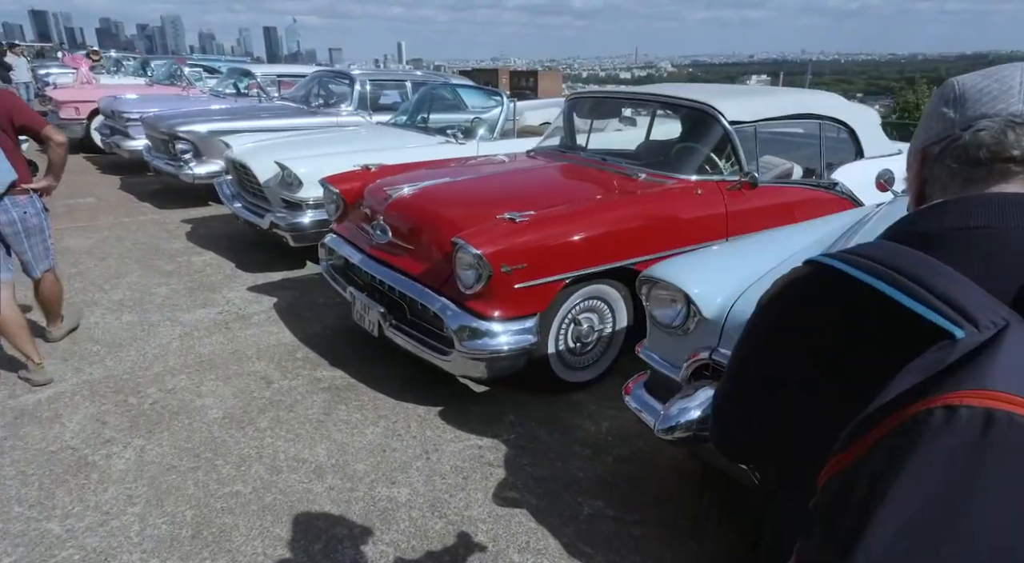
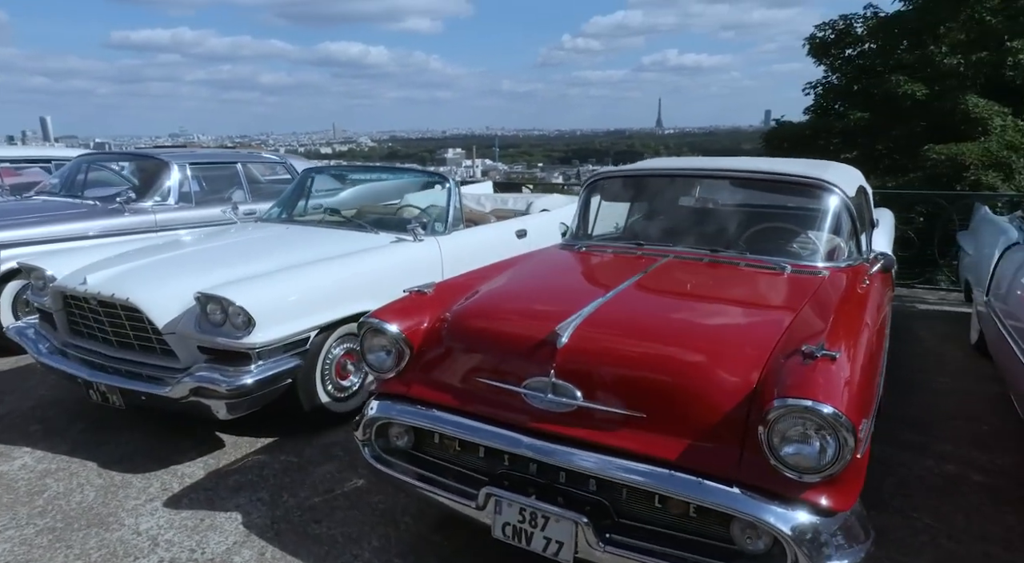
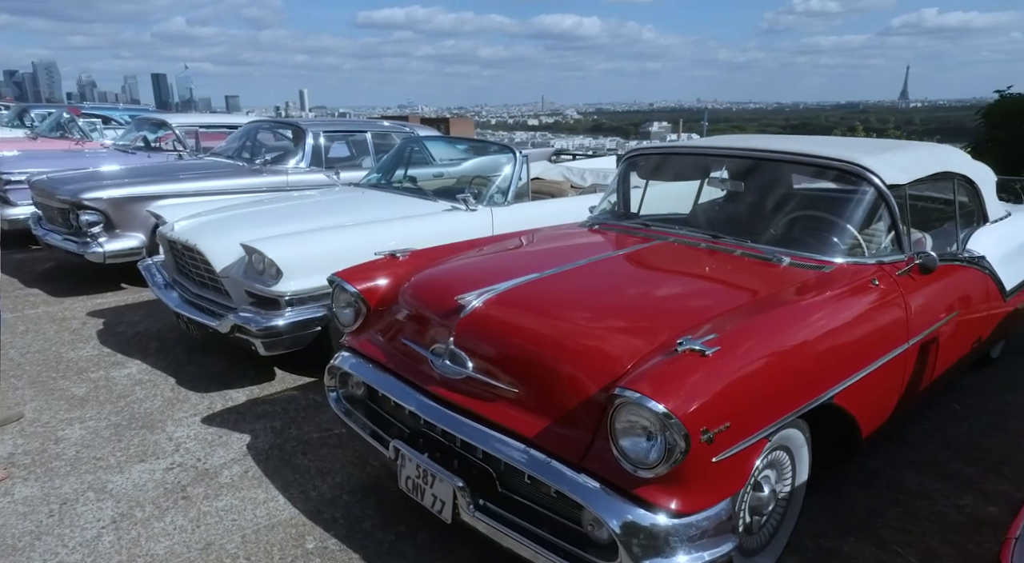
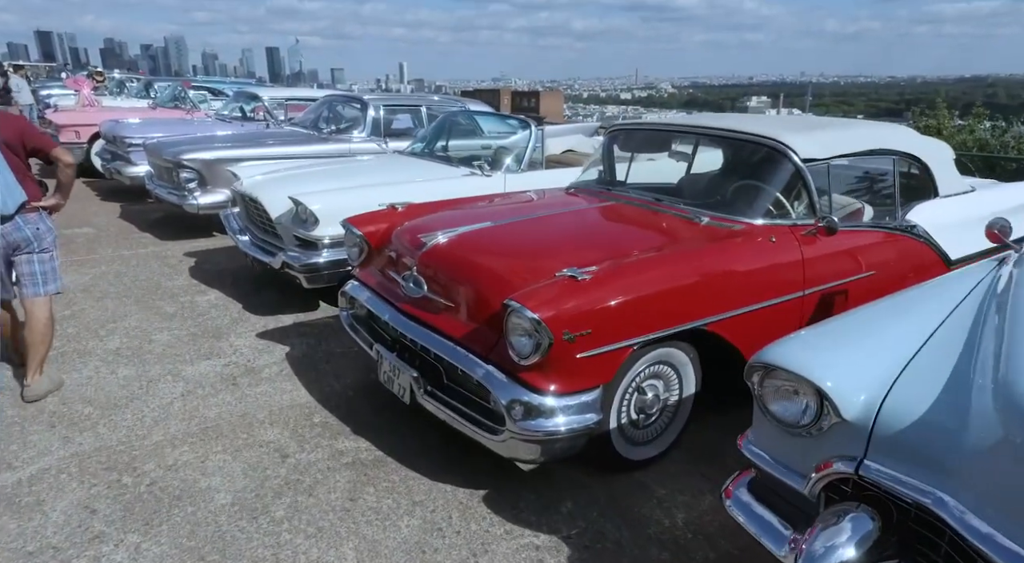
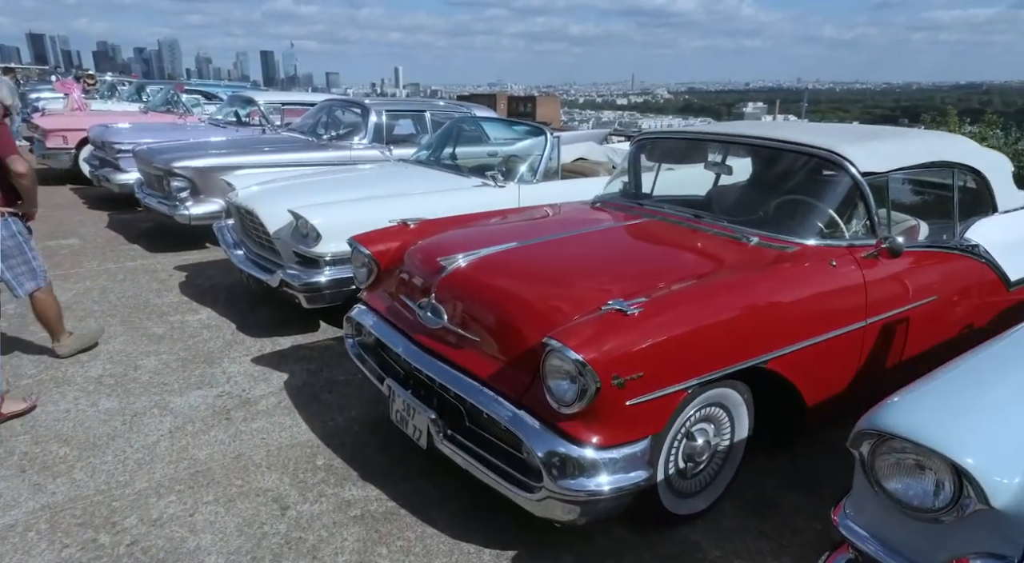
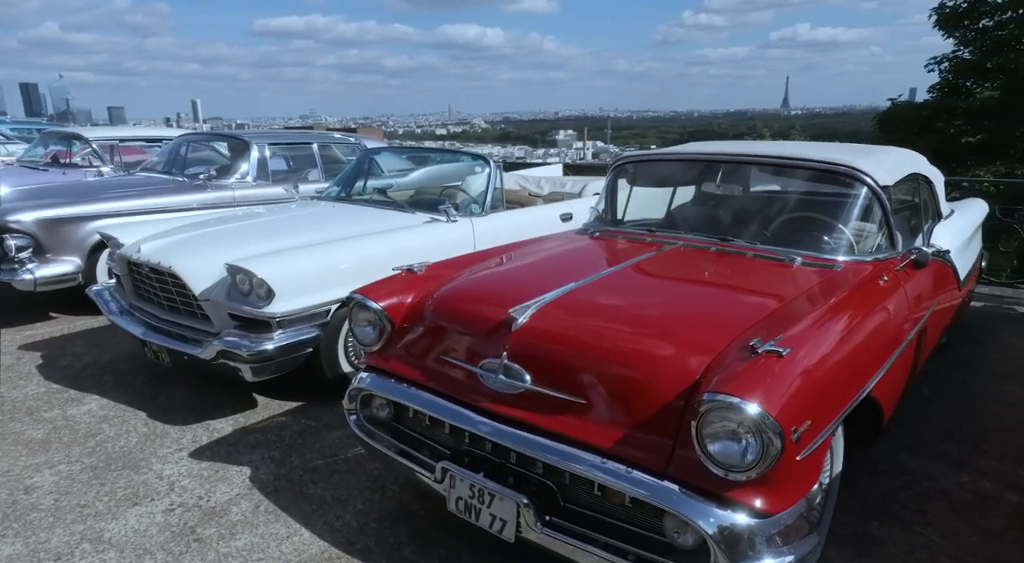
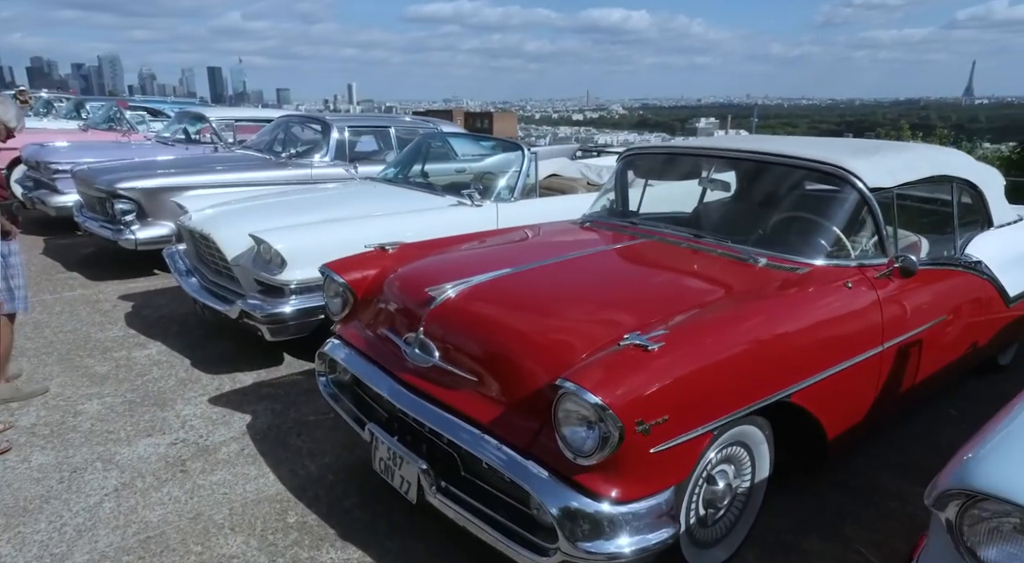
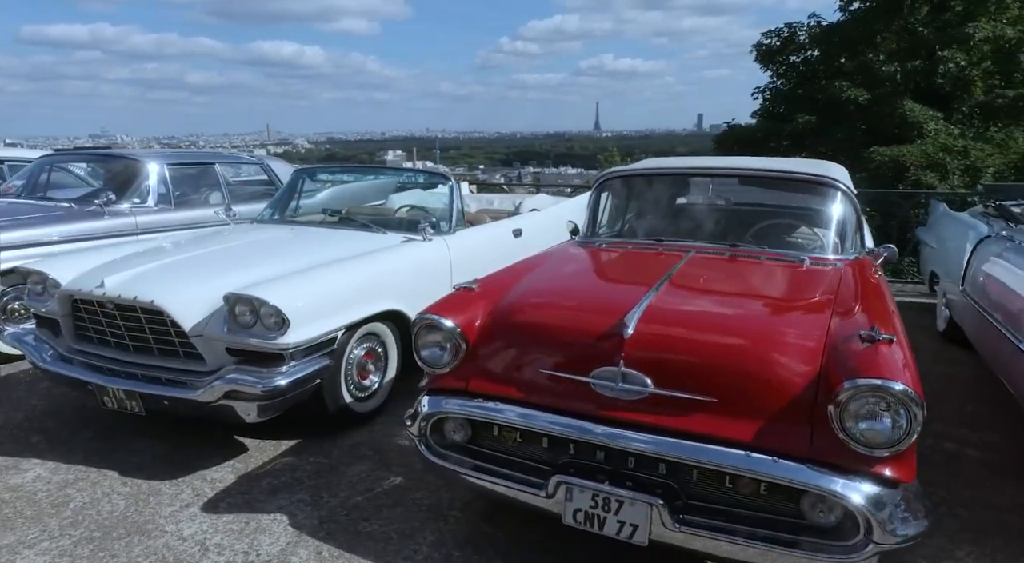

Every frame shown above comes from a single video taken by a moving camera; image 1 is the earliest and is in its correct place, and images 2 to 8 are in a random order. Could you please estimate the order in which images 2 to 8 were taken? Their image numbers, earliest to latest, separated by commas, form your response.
4, 5, 7, 3, 6, 2, 8
